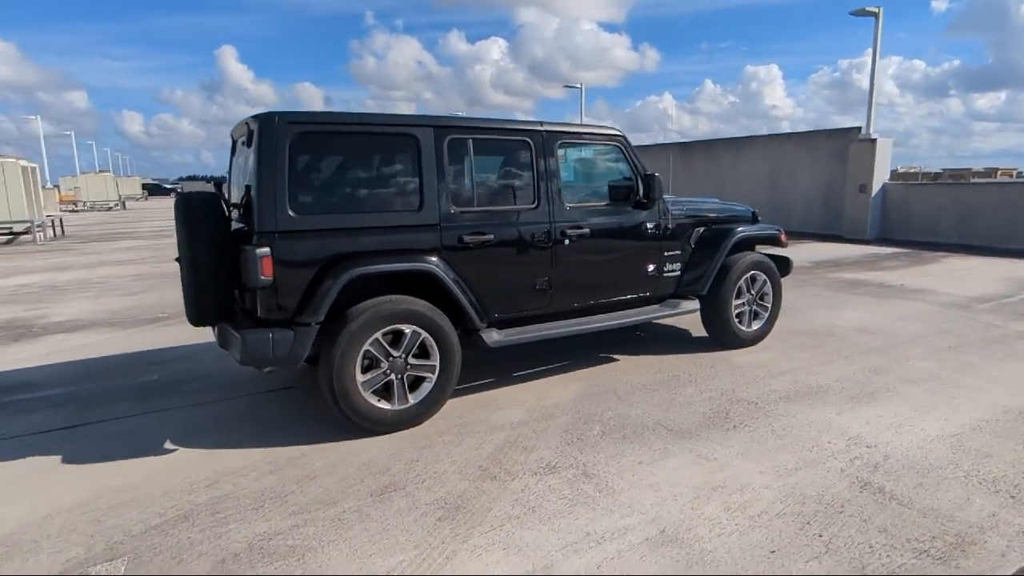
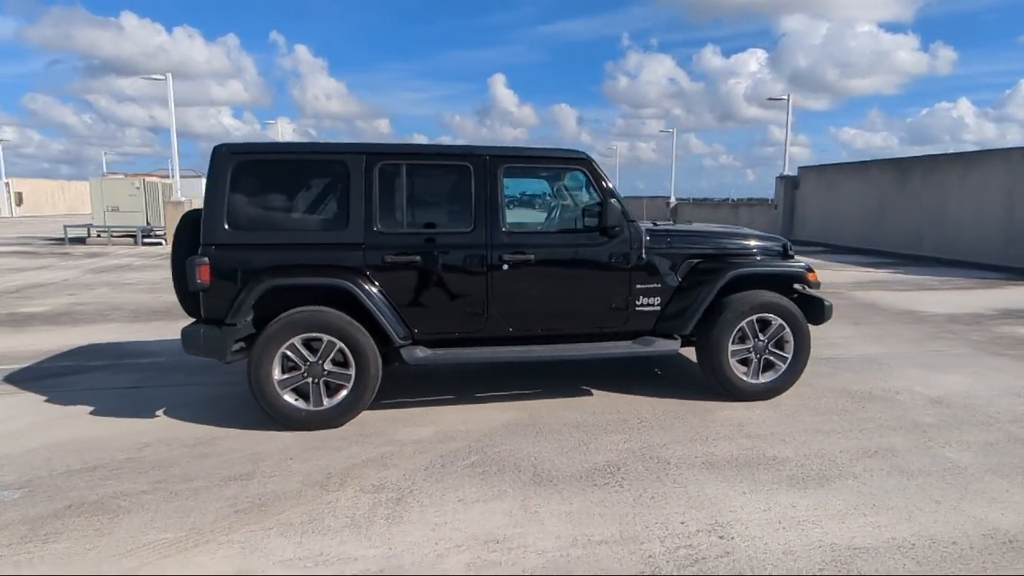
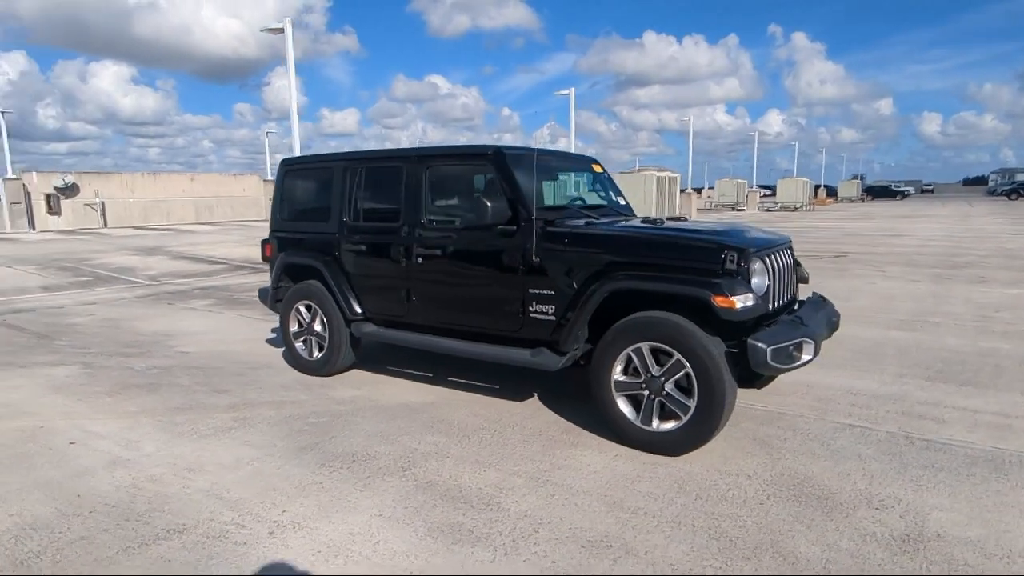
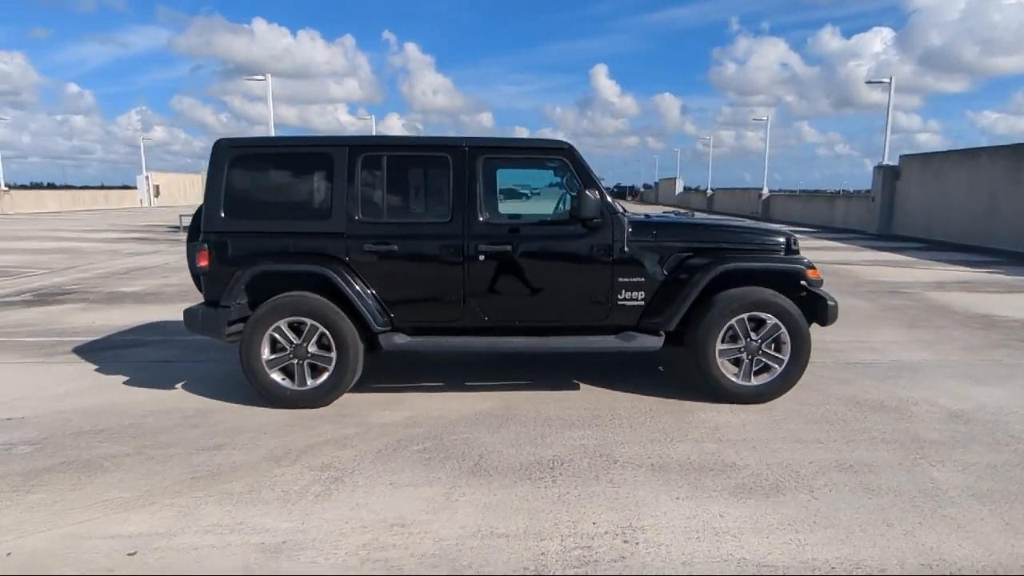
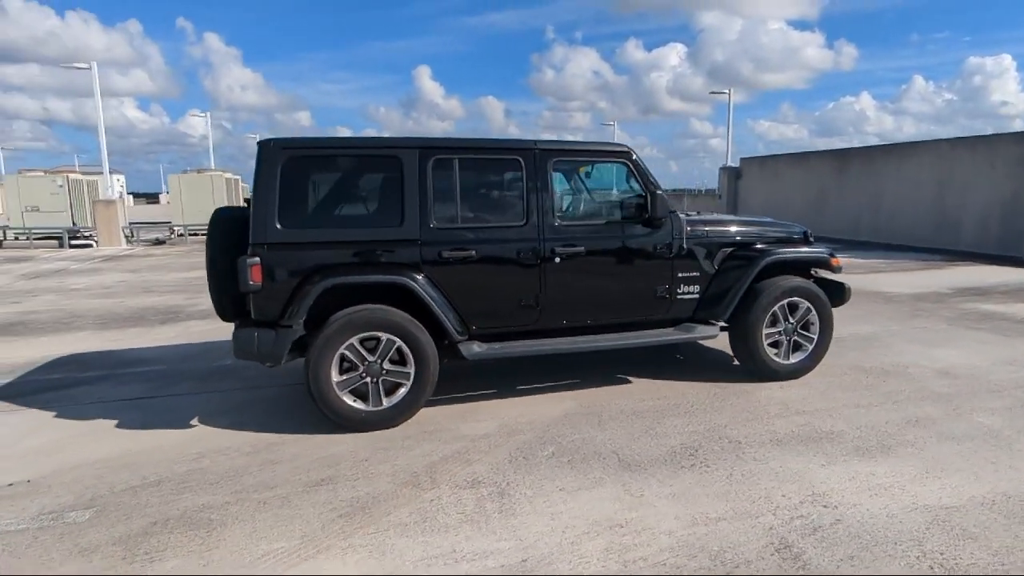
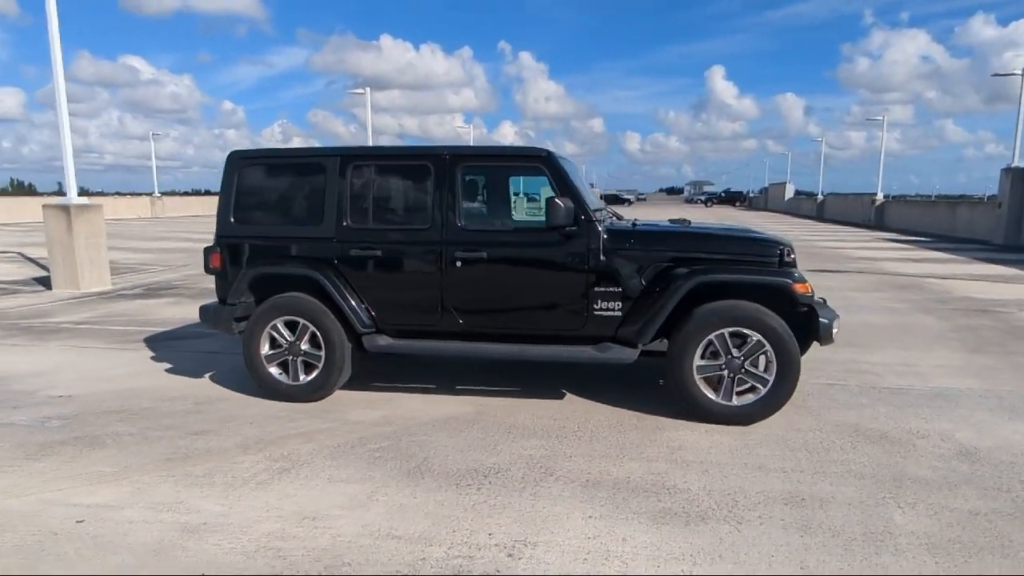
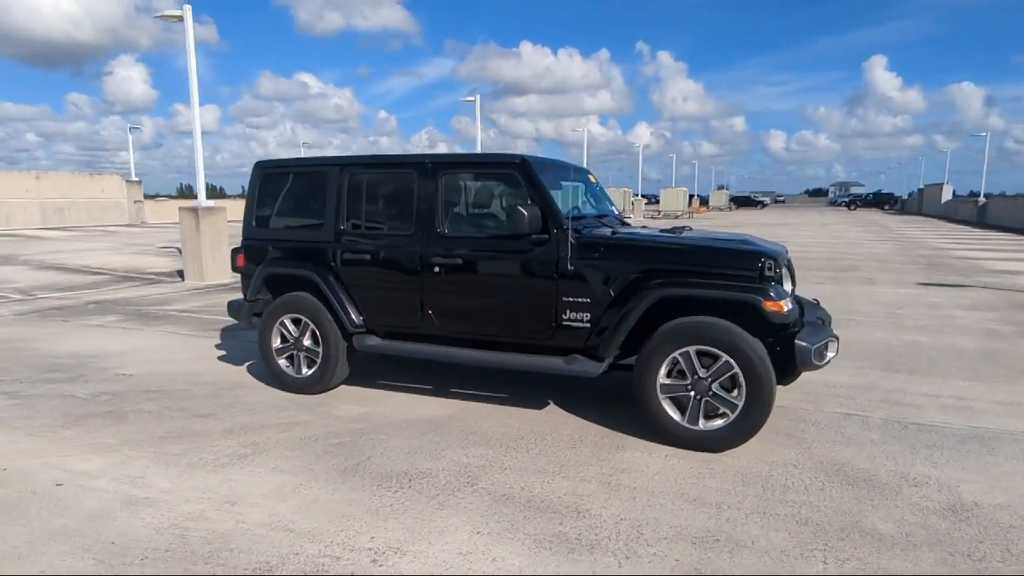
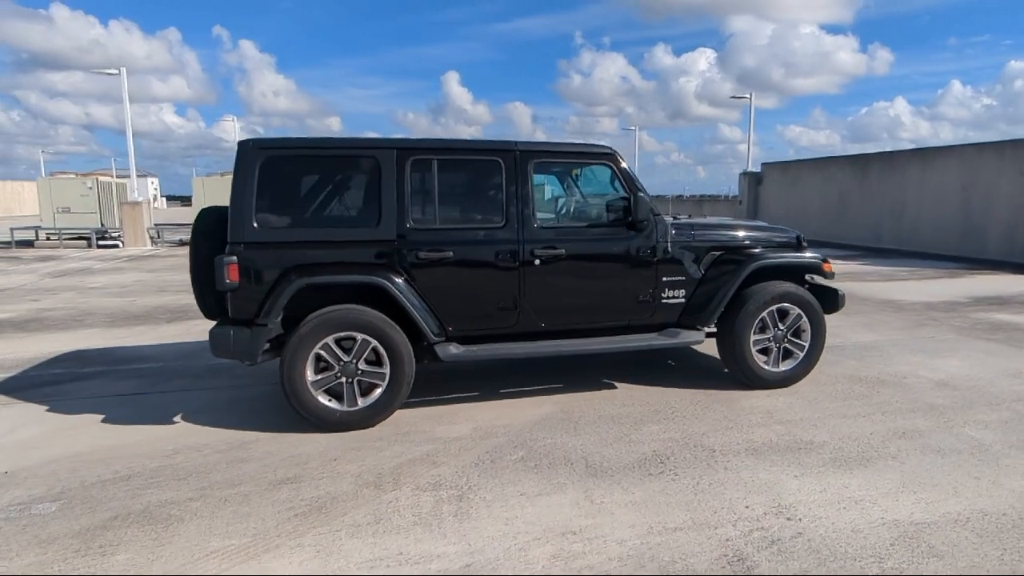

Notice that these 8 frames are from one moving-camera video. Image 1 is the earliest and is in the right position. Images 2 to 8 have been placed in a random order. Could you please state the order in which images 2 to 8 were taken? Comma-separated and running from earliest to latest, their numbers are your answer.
5, 8, 2, 4, 6, 7, 3
